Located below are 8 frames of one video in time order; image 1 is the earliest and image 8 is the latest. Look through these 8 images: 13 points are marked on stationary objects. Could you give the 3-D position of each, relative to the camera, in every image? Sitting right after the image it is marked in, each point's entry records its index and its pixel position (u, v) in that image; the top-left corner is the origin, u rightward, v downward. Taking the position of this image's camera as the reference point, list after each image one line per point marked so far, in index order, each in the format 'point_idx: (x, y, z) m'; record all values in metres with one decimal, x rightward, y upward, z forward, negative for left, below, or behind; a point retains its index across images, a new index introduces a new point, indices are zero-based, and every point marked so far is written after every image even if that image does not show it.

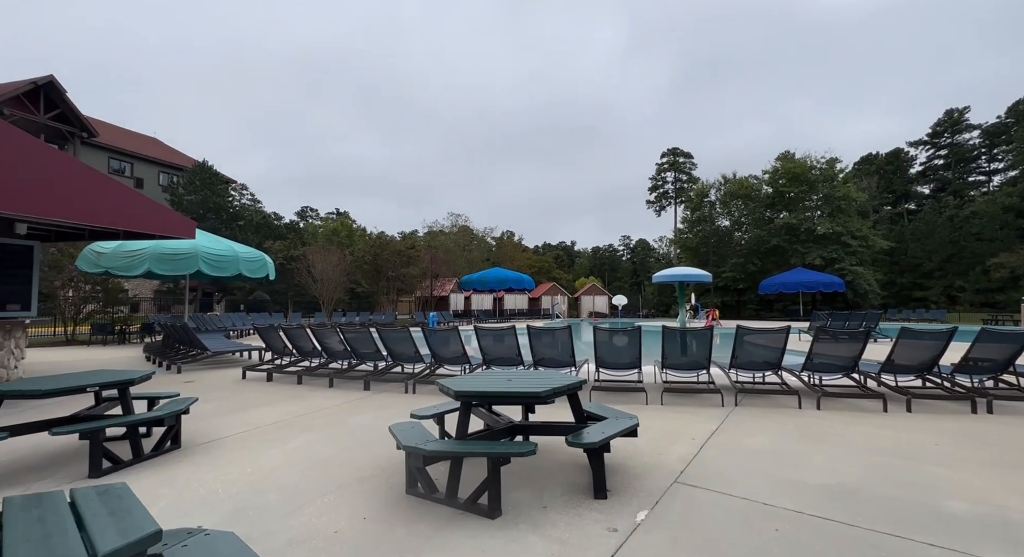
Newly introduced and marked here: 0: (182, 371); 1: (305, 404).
0: (-6.0, -1.7, +9.7) m
1: (-2.4, -1.5, +6.3) m
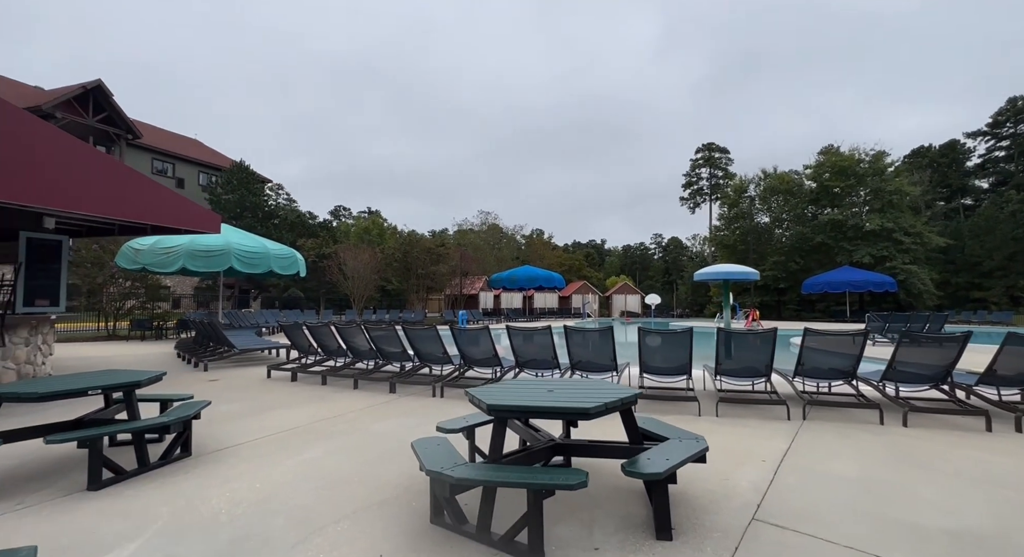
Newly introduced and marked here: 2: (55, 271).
0: (-5.4, -1.6, +9.5) m
1: (-2.0, -1.4, +5.9) m
2: (-6.9, +0.1, +8.1) m
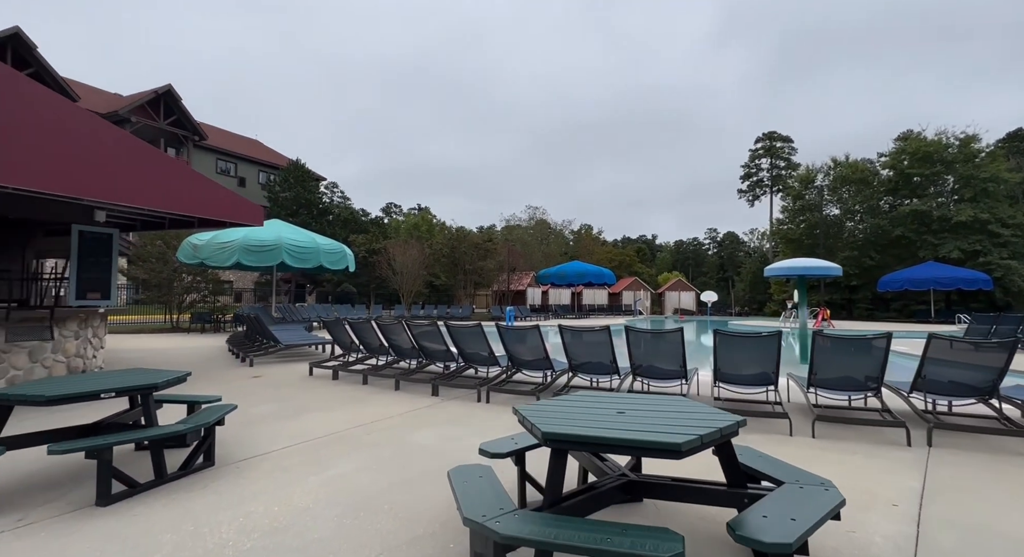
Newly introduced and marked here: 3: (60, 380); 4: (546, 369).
0: (-4.5, -1.5, +9.4) m
1: (-1.5, -1.4, +5.5) m
2: (-6.1, +0.2, +8.1) m
3: (-3.0, -0.7, +3.6) m
4: (+0.4, -1.0, +5.9) m
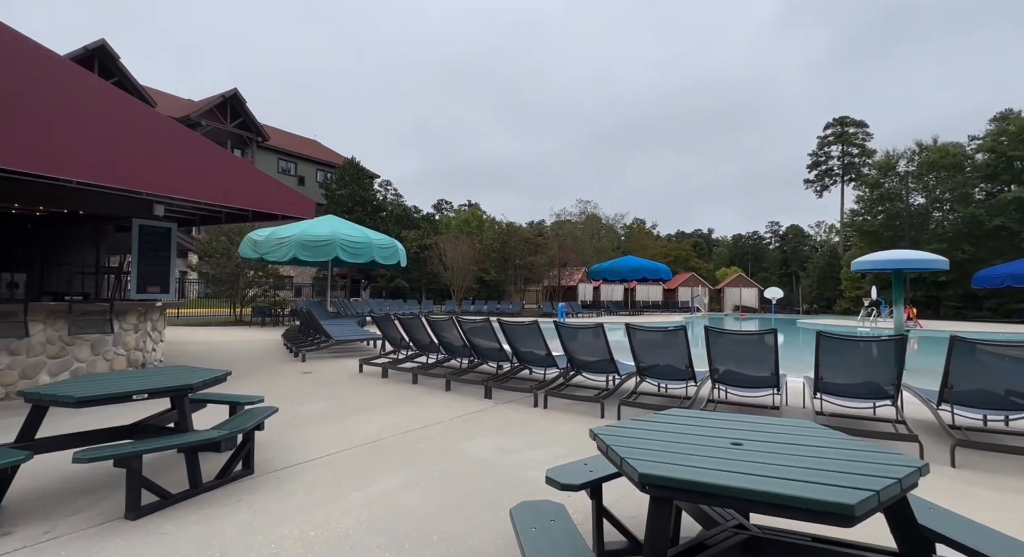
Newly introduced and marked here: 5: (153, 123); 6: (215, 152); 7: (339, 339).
0: (-3.6, -1.4, +9.3) m
1: (-0.9, -1.3, +5.2) m
2: (-5.3, +0.3, +8.2) m
3: (-2.6, -0.6, +3.4) m
4: (+1.0, -0.9, +5.4) m
5: (-4.2, +1.8, +5.9) m
6: (-3.8, +1.6, +6.4) m
7: (-3.1, -1.1, +9.7) m
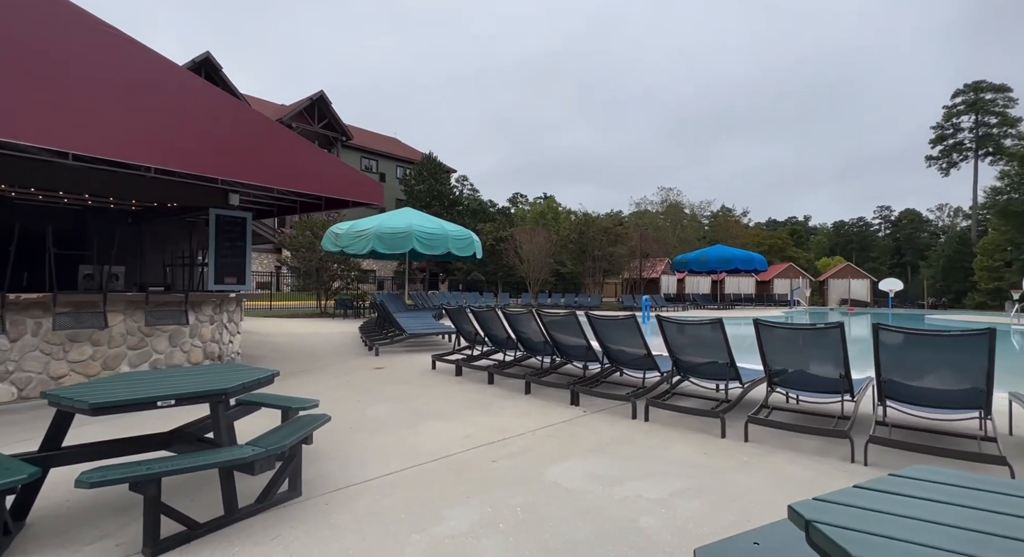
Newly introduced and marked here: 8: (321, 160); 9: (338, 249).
0: (-2.2, -1.3, +9.0) m
1: (-0.2, -1.2, +4.5) m
2: (-4.1, +0.4, +8.0) m
3: (-2.1, -0.6, +2.9) m
4: (+1.8, -0.8, +4.4) m
5: (-3.3, +1.9, +5.6) m
6: (-2.8, +1.7, +6.1) m
7: (-1.7, -0.9, +9.3) m
8: (-2.5, +1.6, +6.9) m
9: (-5.0, +0.9, +15.3) m
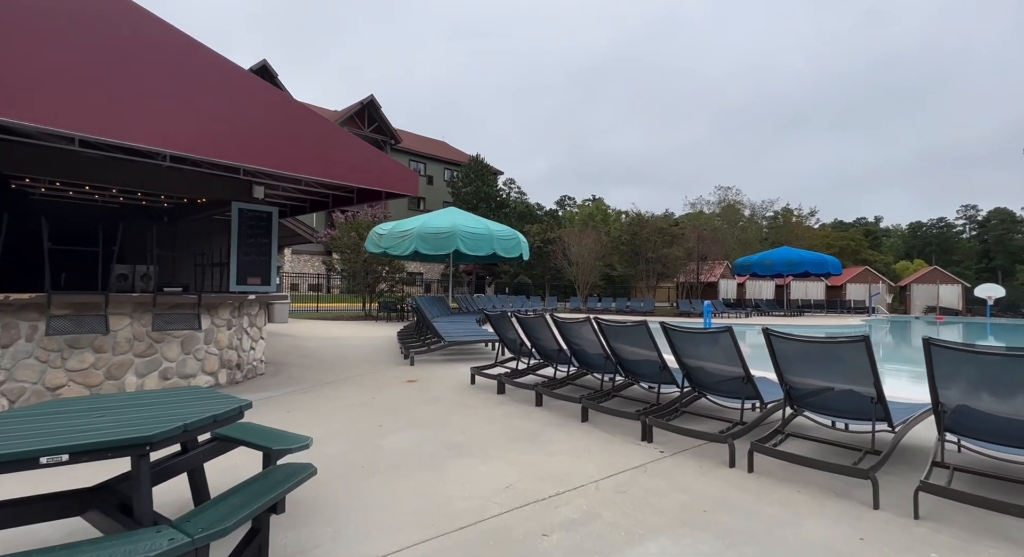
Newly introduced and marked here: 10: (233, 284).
0: (-1.4, -1.3, +8.1) m
1: (+0.2, -1.2, +3.5) m
2: (-3.4, +0.4, +7.4) m
3: (-1.9, -0.5, +2.1) m
4: (+2.1, -0.8, +3.2) m
5: (-2.8, +1.9, +4.9) m
6: (-2.3, +1.7, +5.3) m
7: (-0.9, -1.0, +8.4) m
8: (-1.9, +1.5, +6.1) m
9: (-3.7, +0.8, +14.7) m
10: (-3.7, -0.1, +7.0) m
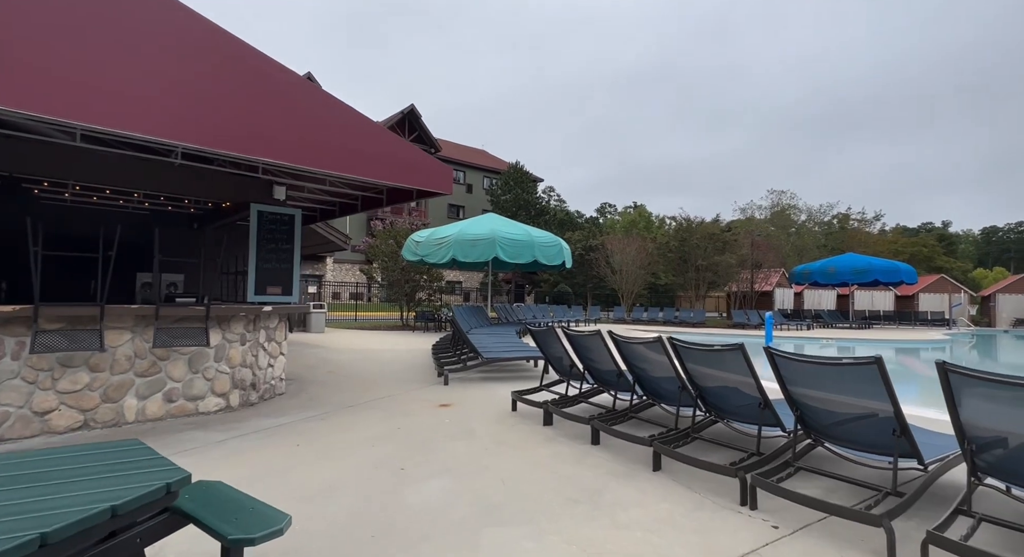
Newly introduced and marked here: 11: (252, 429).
0: (-0.8, -1.4, +7.3) m
1: (+0.5, -1.2, +2.6) m
2: (-2.8, +0.3, +6.7) m
3: (-1.7, -0.6, +1.4) m
4: (+2.4, -0.9, +2.2) m
5: (-2.4, +1.8, +4.2) m
6: (-1.9, +1.7, +4.6) m
7: (-0.3, -1.1, +7.5) m
8: (-1.4, +1.4, +5.3) m
9: (-2.6, +0.6, +14.1) m
10: (-3.1, -0.2, +6.3) m
11: (-2.4, -1.4, +5.0) m
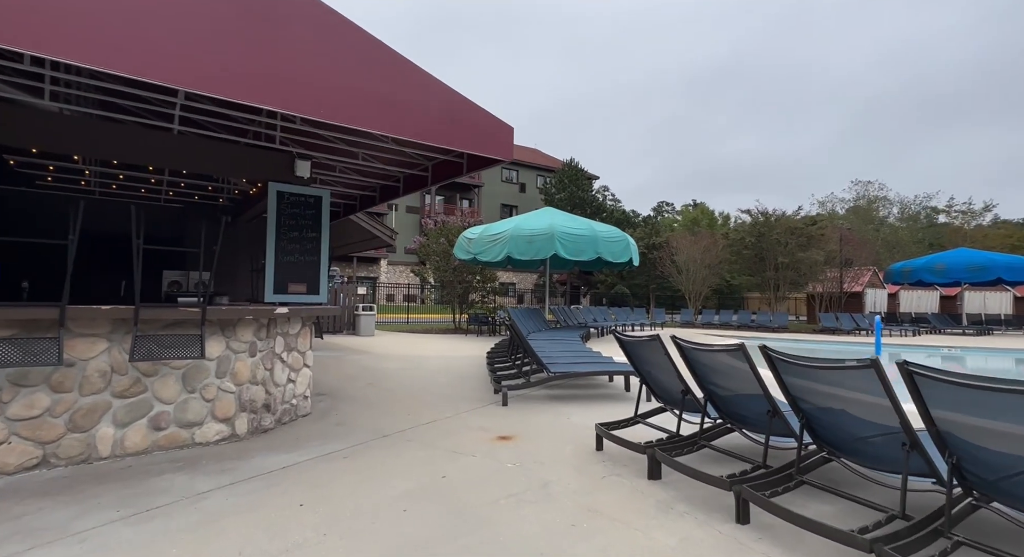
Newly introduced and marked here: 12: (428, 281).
0: (0.0, -1.4, +5.9) m
1: (+0.8, -1.2, +1.1) m
2: (-2.0, +0.4, +5.5) m
3: (-1.5, -0.5, +0.1) m
4: (+2.7, -0.8, +0.5) m
5: (-1.9, +1.9, +3.0) m
6: (-1.3, +1.7, +3.3) m
7: (+0.5, -1.0, +6.1) m
8: (-0.8, +1.5, +4.0) m
9: (-1.1, +0.6, +12.8) m
10: (-2.4, -0.1, +5.2) m
11: (-1.8, -1.3, +3.7) m
12: (-3.2, 0.0, +19.2) m
